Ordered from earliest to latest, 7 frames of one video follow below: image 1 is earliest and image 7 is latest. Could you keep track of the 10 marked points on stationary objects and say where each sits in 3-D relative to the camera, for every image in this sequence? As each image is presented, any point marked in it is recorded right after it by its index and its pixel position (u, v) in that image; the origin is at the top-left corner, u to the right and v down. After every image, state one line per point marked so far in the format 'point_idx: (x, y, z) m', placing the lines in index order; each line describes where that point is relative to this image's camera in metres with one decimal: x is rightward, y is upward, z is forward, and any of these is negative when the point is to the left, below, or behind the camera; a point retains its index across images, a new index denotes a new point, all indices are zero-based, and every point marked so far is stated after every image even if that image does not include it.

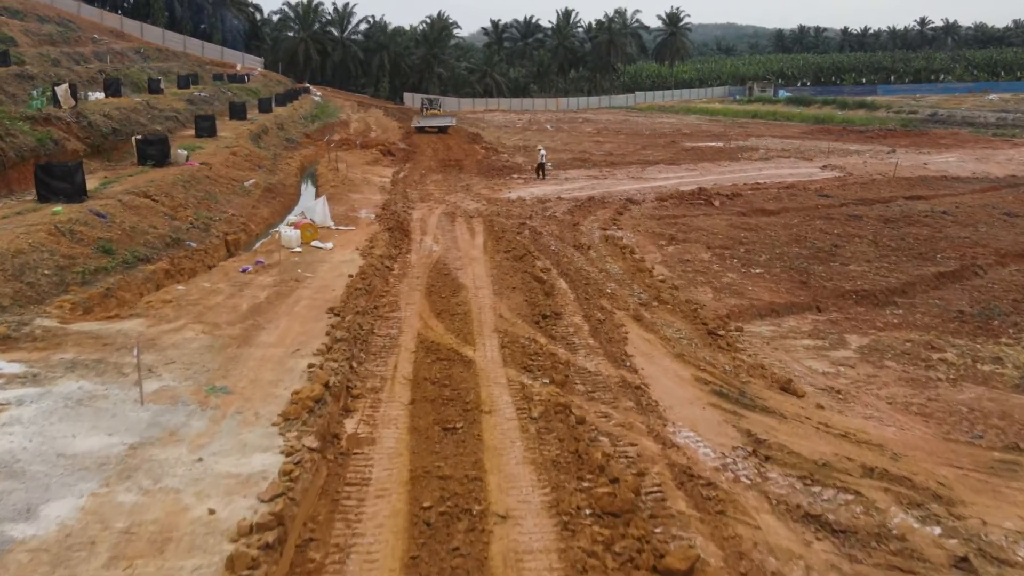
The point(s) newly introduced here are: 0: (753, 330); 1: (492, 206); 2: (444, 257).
0: (+2.1, -0.4, +8.6) m
1: (-0.3, +1.3, +16.0) m
2: (-0.8, +0.3, +11.1) m
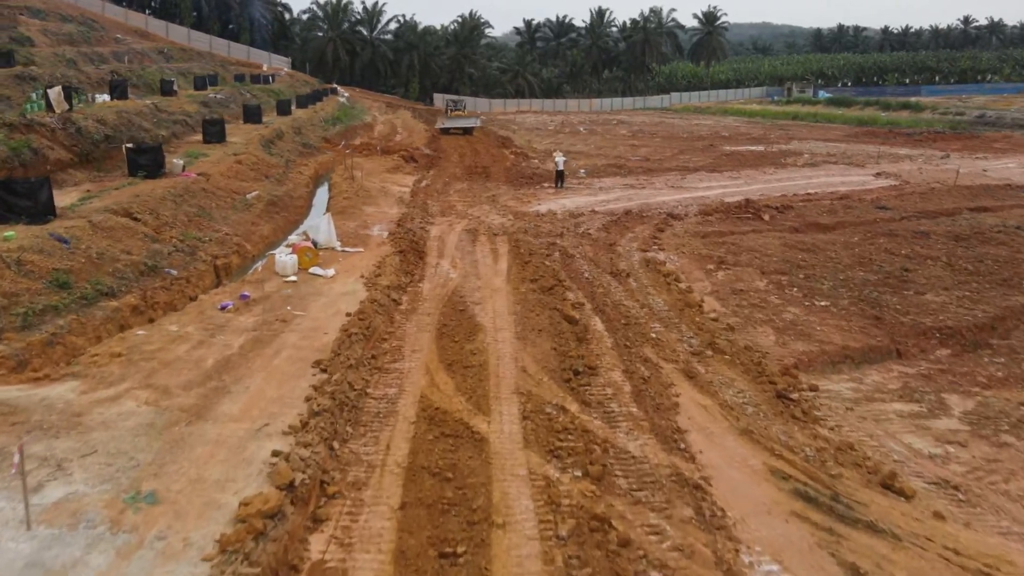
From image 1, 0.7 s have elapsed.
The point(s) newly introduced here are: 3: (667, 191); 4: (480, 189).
0: (+2.3, -0.7, +7.1) m
1: (+0.1, +1.0, +14.5) m
2: (-0.5, 0.0, +9.7) m
3: (+3.0, +1.9, +19.2) m
4: (-0.6, +1.8, +18.4) m
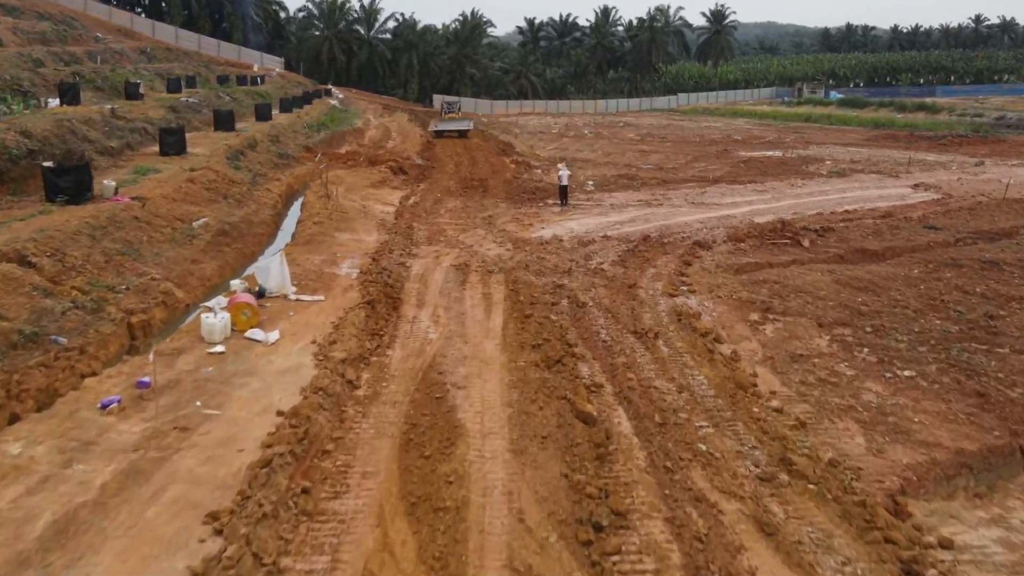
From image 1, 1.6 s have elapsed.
0: (+2.2, -1.2, +4.8) m
1: (+0.1, +0.5, +12.3) m
2: (-0.5, -0.5, +7.4) m
3: (+3.0, +1.4, +16.9) m
4: (-0.6, +1.3, +16.2) m
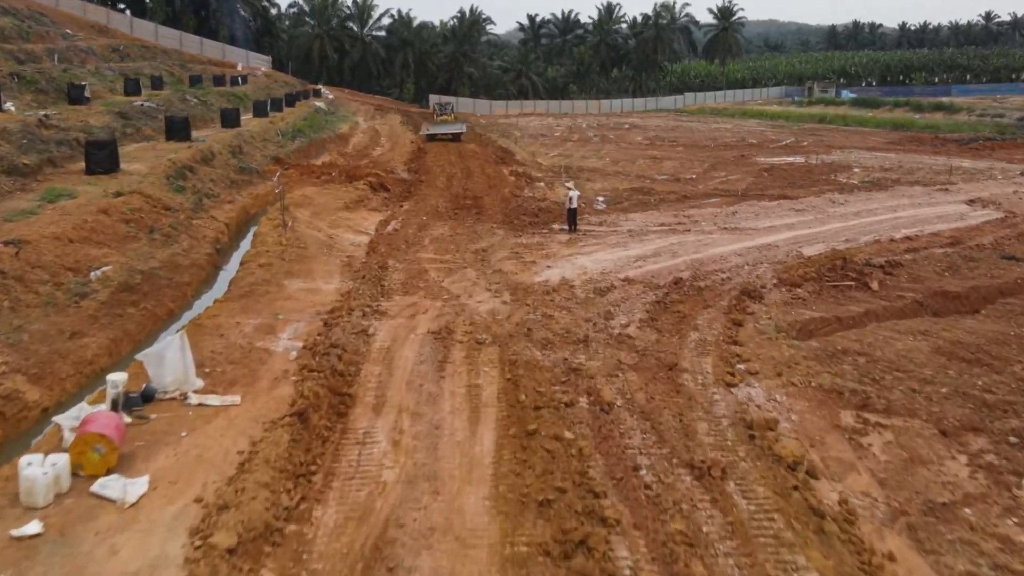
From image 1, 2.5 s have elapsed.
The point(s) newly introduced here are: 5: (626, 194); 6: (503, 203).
0: (+2.2, -1.9, +2.1) m
1: (+0.1, -0.2, +9.6) m
2: (-0.6, -1.1, +4.7) m
3: (+3.0, +0.8, +14.2) m
4: (-0.6, +0.7, +13.5) m
5: (+2.3, +1.9, +19.6) m
6: (-0.2, +1.4, +16.4) m
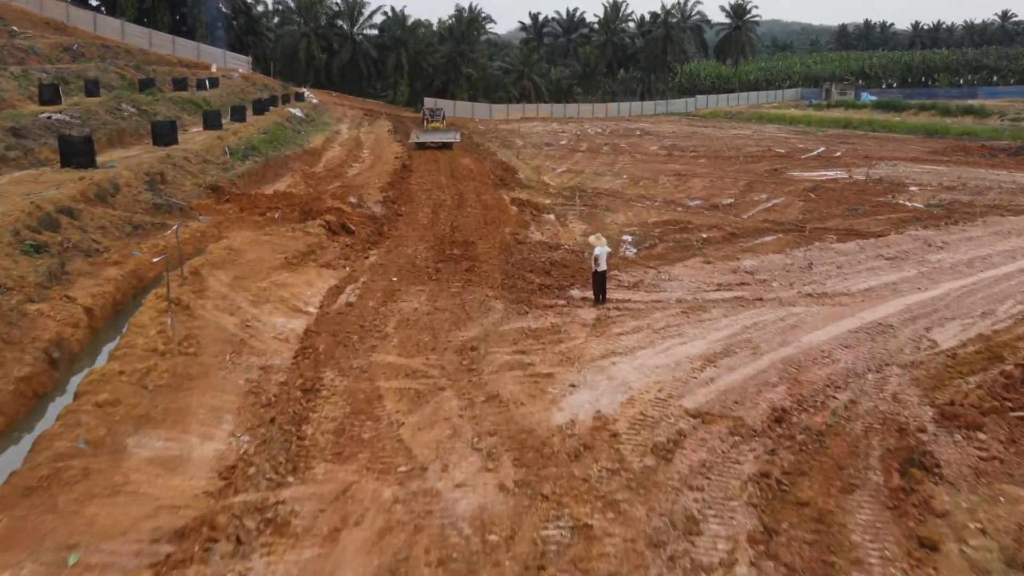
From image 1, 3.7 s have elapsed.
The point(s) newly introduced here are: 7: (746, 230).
0: (+2.2, -2.8, -2.0) m
1: (+0.1, -1.1, +5.5) m
2: (-0.5, -2.1, +0.6) m
3: (+3.0, -0.2, +10.1) m
4: (-0.6, -0.3, +9.4) m
5: (+2.3, +0.9, +15.5) m
6: (-0.1, +0.4, +12.3) m
7: (+3.9, +1.0, +16.2) m
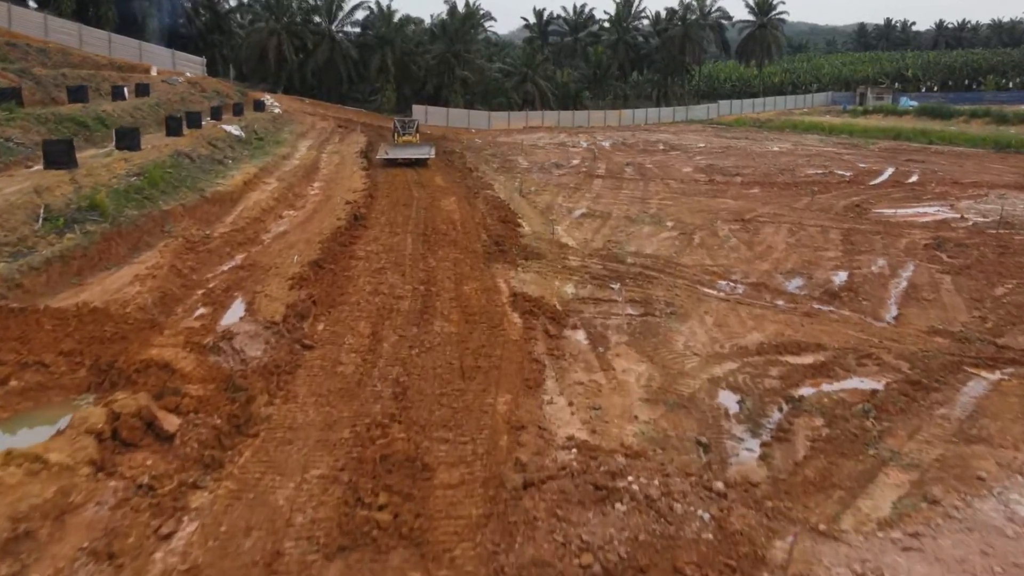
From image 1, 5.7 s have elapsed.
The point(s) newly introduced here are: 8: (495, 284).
0: (+2.2, -4.5, -9.0) m
1: (+0.1, -2.8, -1.6) m
2: (-0.6, -3.8, -6.4) m
3: (+3.0, -1.9, +3.1) m
4: (-0.6, -1.9, +2.4) m
5: (+2.3, -0.8, +8.5) m
6: (-0.1, -1.2, +5.3) m
7: (+3.9, -0.7, +9.2) m
8: (-0.2, +0.1, +11.5) m
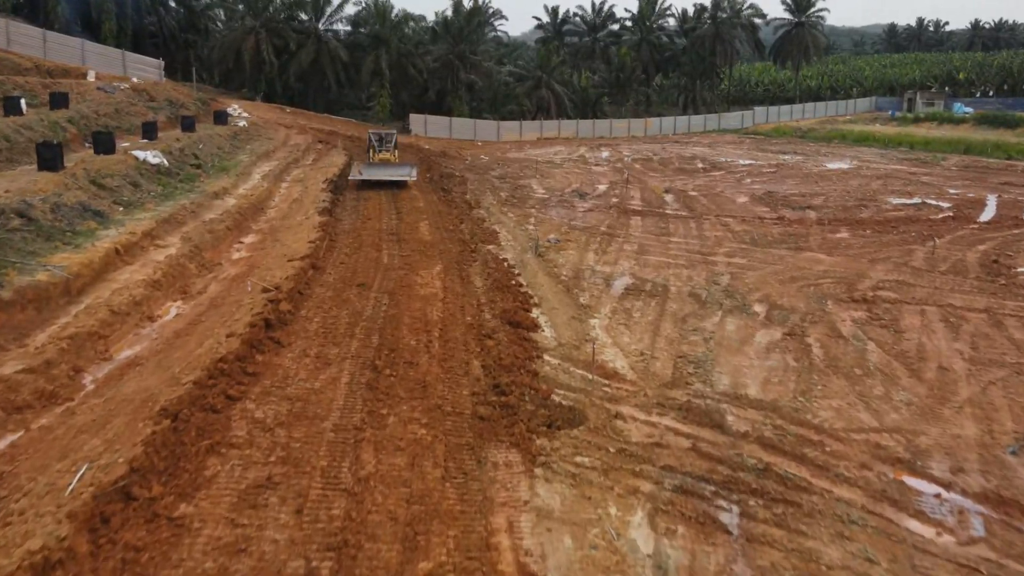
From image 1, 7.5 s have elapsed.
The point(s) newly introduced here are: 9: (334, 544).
0: (+2.0, -5.9, -15.2) m
1: (0.0, -4.2, -7.7) m
2: (-0.7, -5.2, -12.6) m
3: (+3.0, -3.3, -3.1) m
4: (-0.6, -3.4, -3.8) m
5: (+2.3, -2.2, +2.3) m
6: (-0.1, -2.7, -0.9) m
7: (+3.9, -2.2, +3.0) m
8: (-0.1, -1.4, +5.3) m
9: (-1.0, -1.4, +5.2) m
